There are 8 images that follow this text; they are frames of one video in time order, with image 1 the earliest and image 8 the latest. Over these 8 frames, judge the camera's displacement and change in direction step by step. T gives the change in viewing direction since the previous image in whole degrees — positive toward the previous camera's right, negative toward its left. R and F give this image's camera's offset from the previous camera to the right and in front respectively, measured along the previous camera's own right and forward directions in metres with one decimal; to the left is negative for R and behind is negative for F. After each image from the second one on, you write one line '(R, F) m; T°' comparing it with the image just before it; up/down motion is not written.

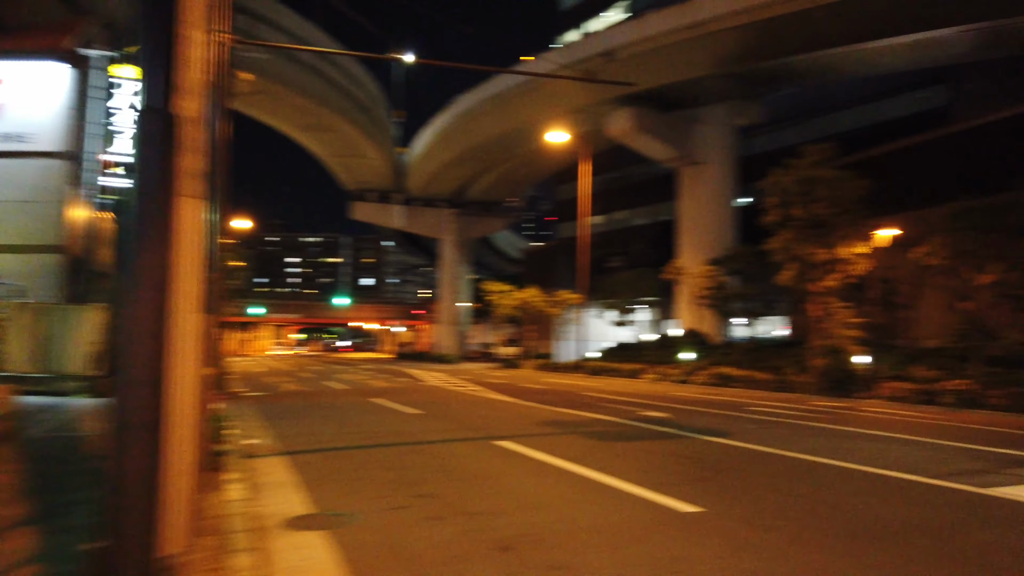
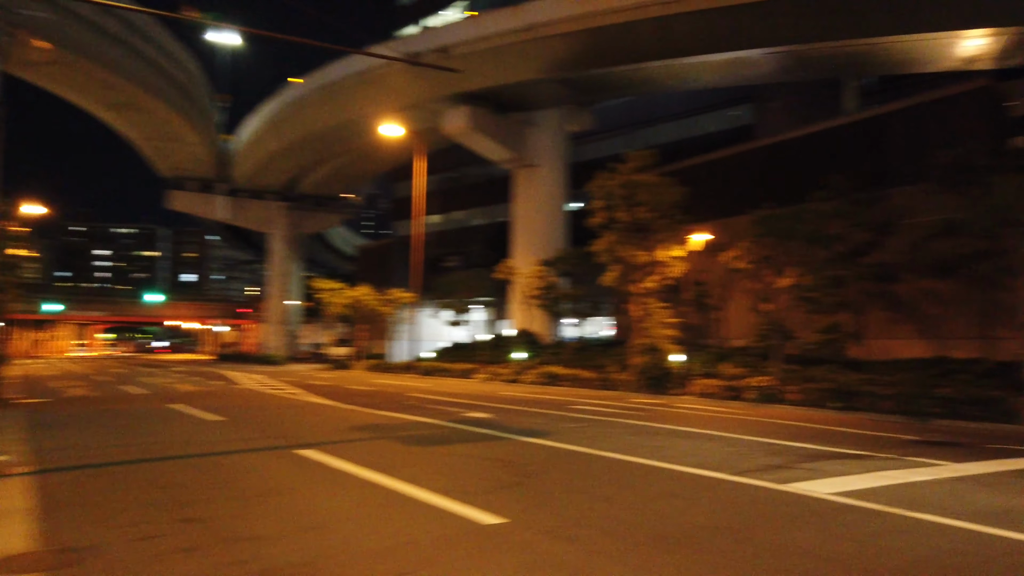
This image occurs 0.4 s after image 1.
(+0.5, +0.7) m; +12°
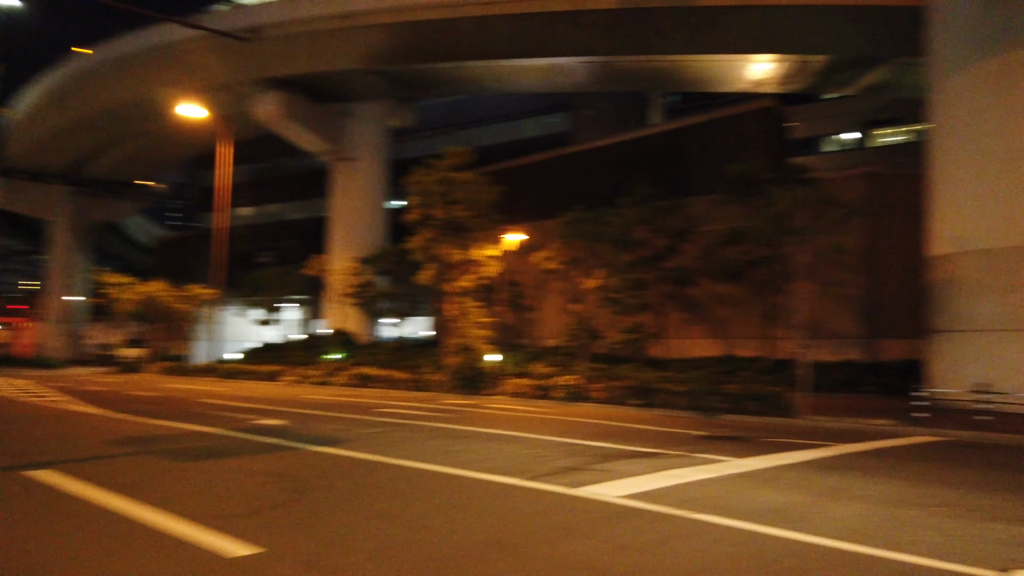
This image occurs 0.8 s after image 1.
(+0.5, +0.7) m; +14°
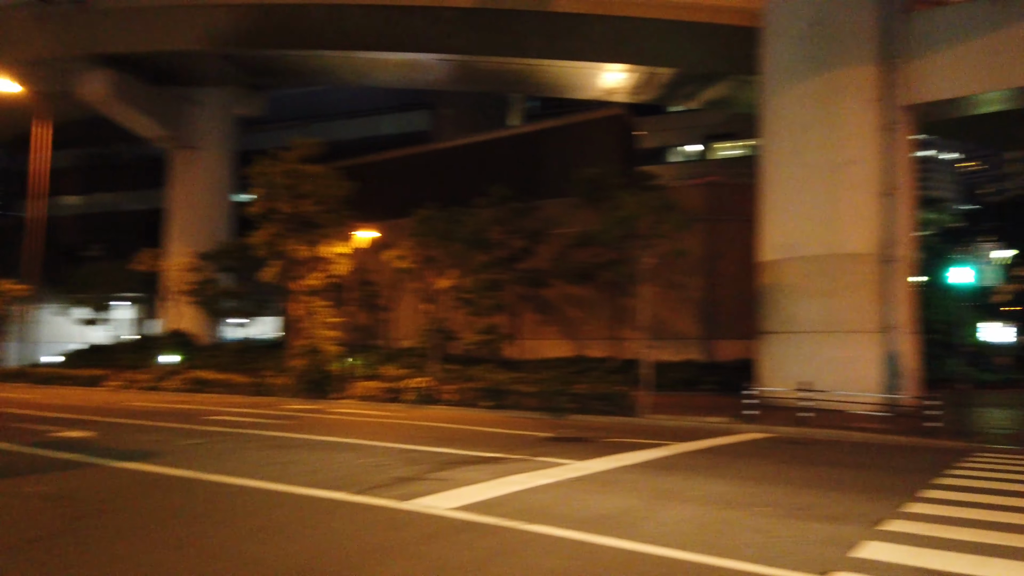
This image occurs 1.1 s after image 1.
(+0.3, +0.5) m; +11°
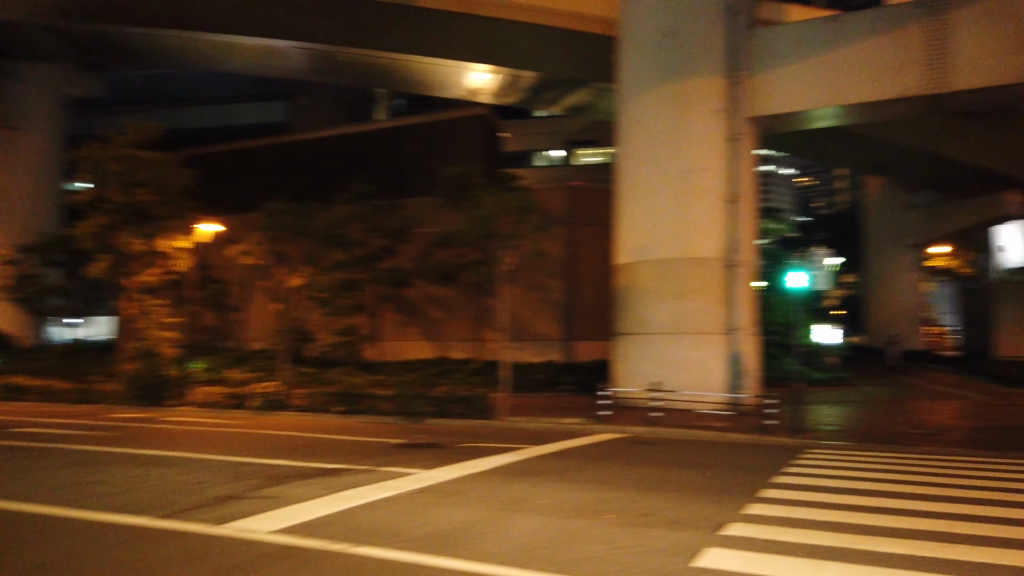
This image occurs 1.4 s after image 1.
(+0.3, +0.5) m; +10°
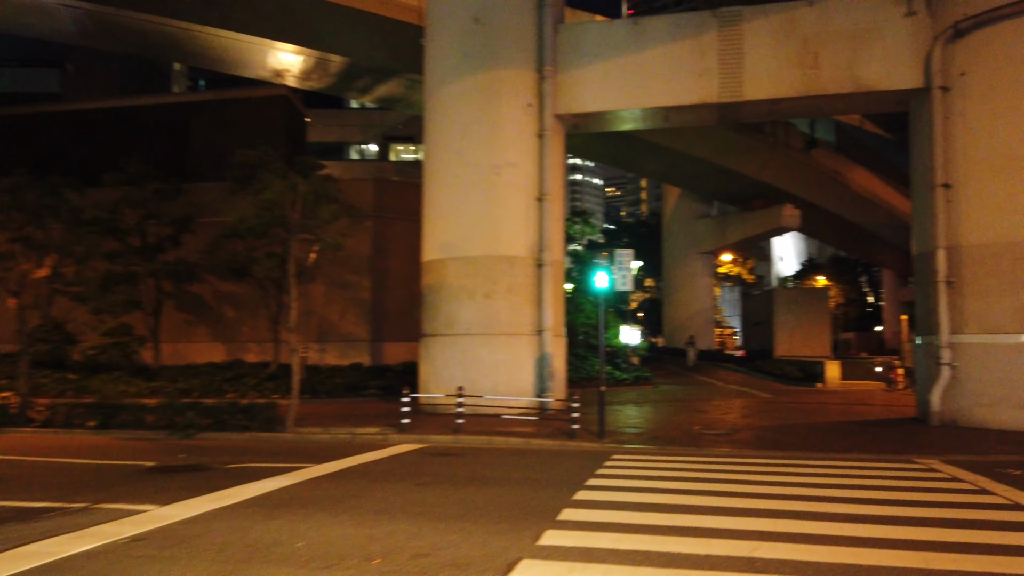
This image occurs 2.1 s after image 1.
(+0.5, +1.3) m; +14°
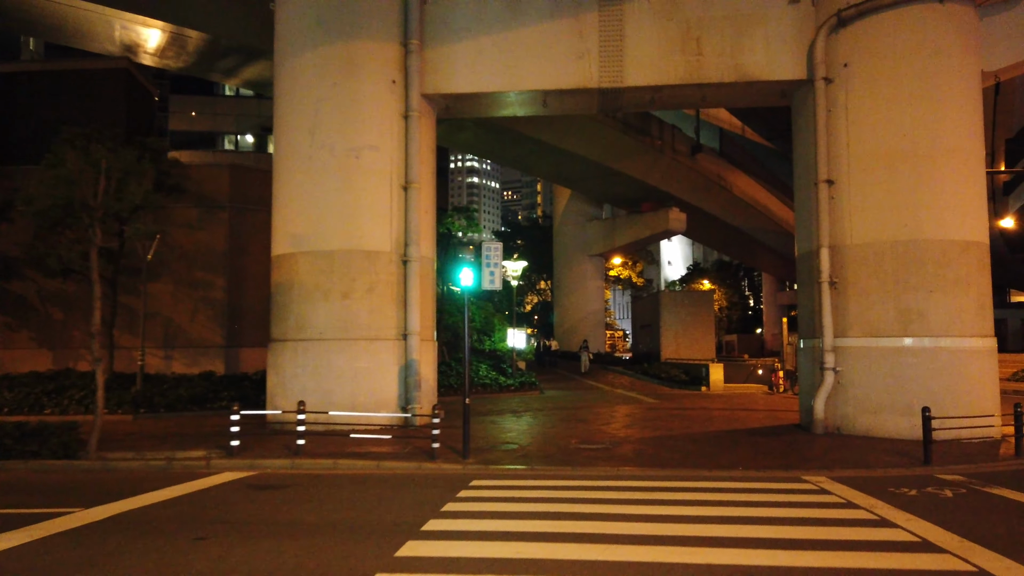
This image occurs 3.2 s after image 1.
(+0.8, +1.9) m; +8°
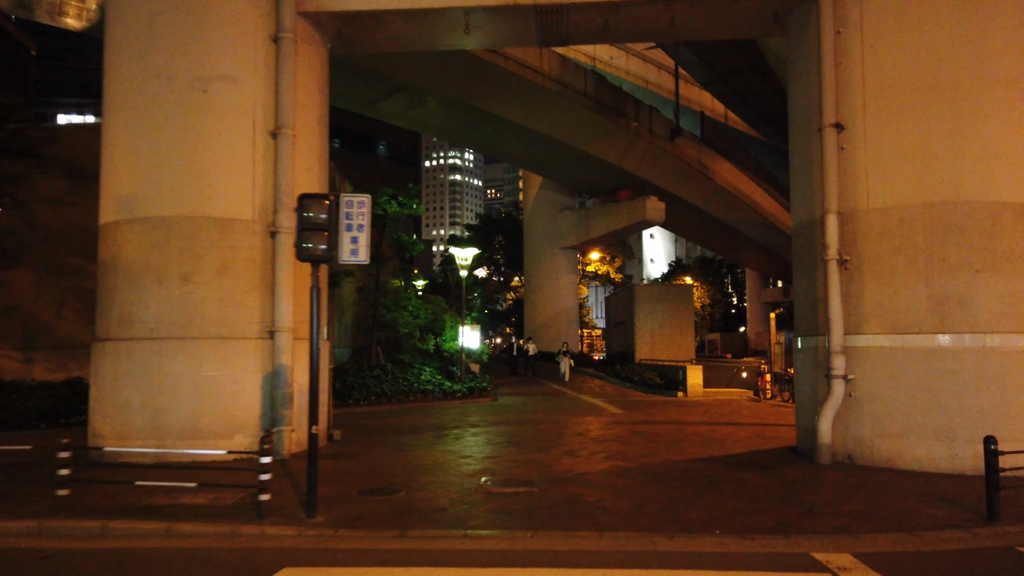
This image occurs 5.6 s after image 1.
(+1.4, +4.3) m; +1°
